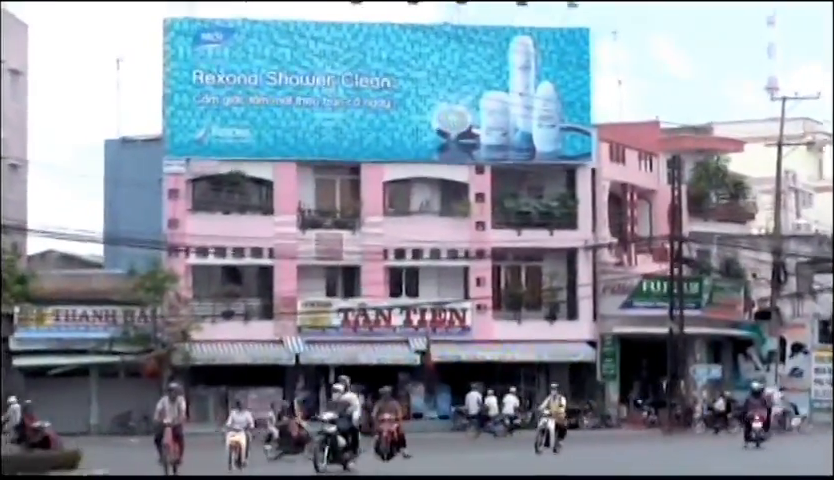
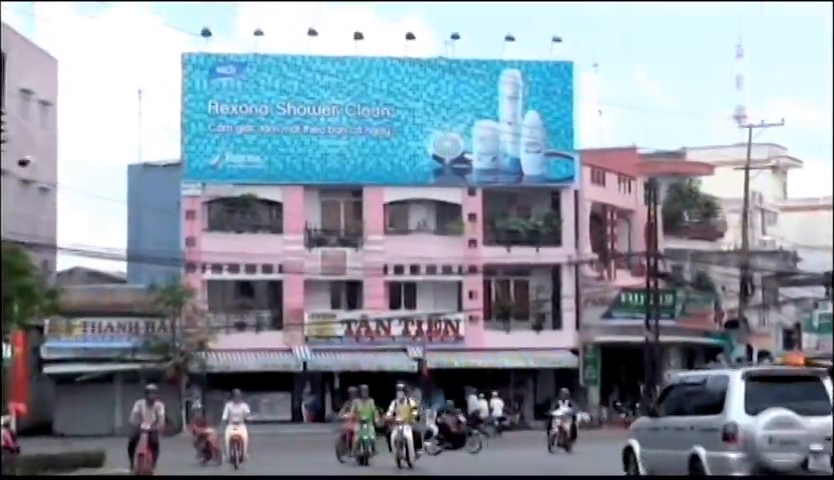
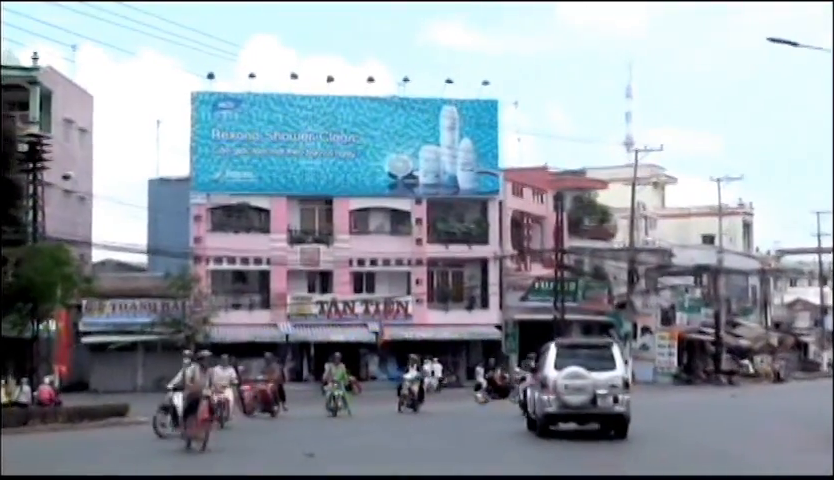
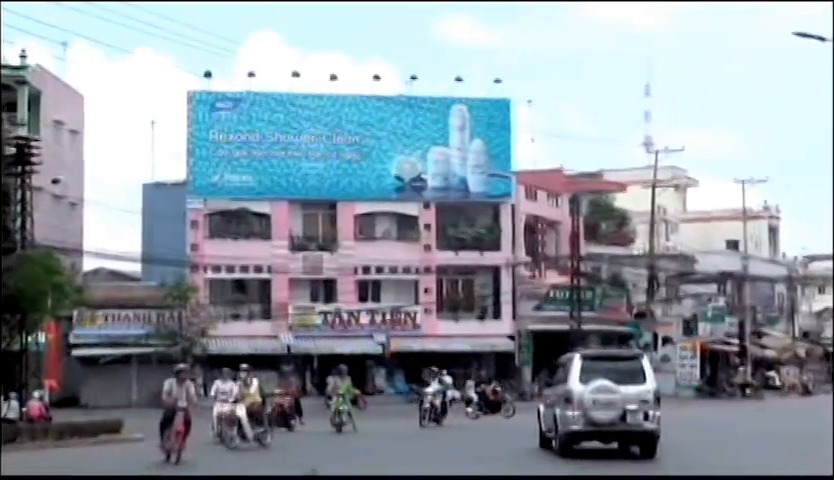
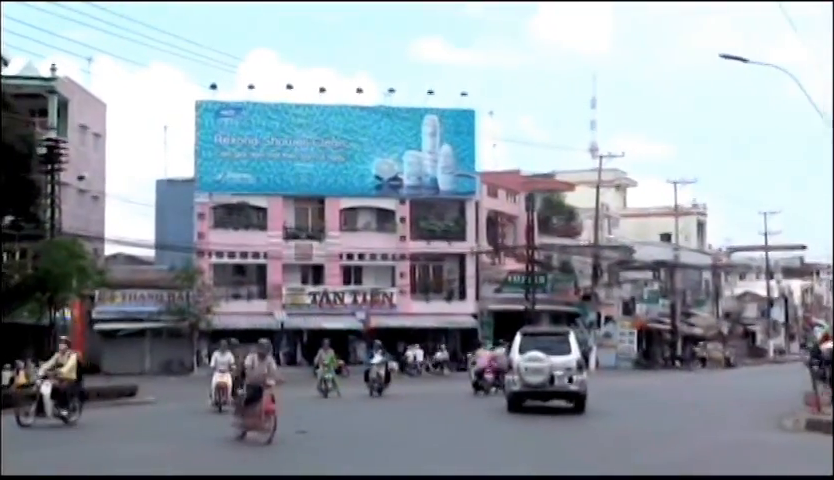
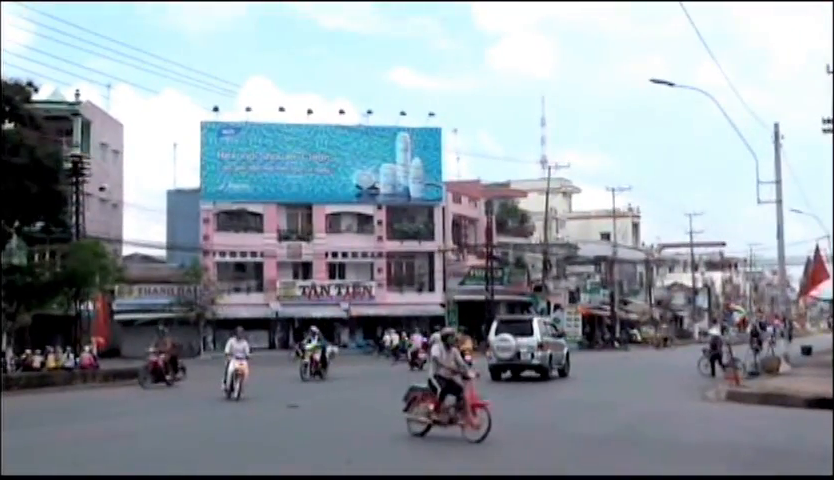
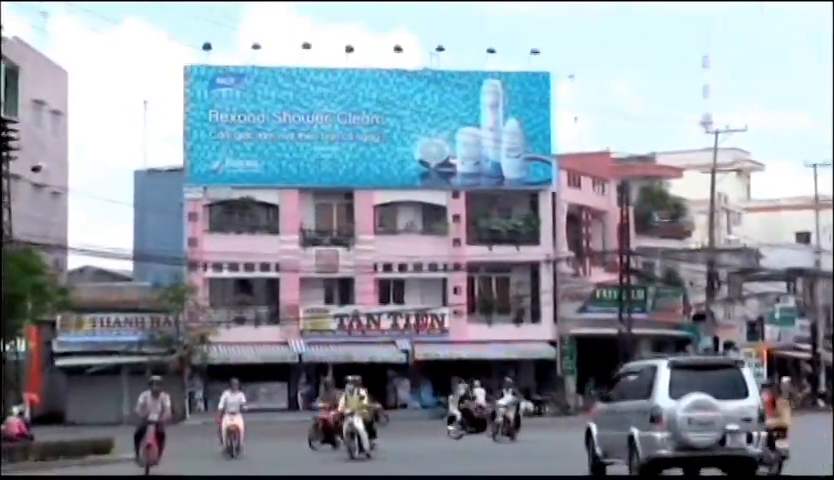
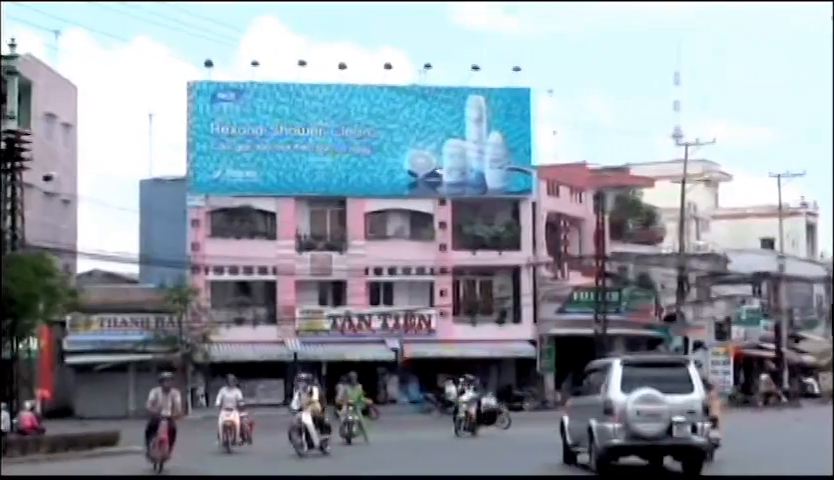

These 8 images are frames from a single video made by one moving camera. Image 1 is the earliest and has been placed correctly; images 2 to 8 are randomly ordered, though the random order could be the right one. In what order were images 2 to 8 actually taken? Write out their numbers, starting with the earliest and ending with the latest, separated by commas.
2, 7, 8, 4, 3, 5, 6
